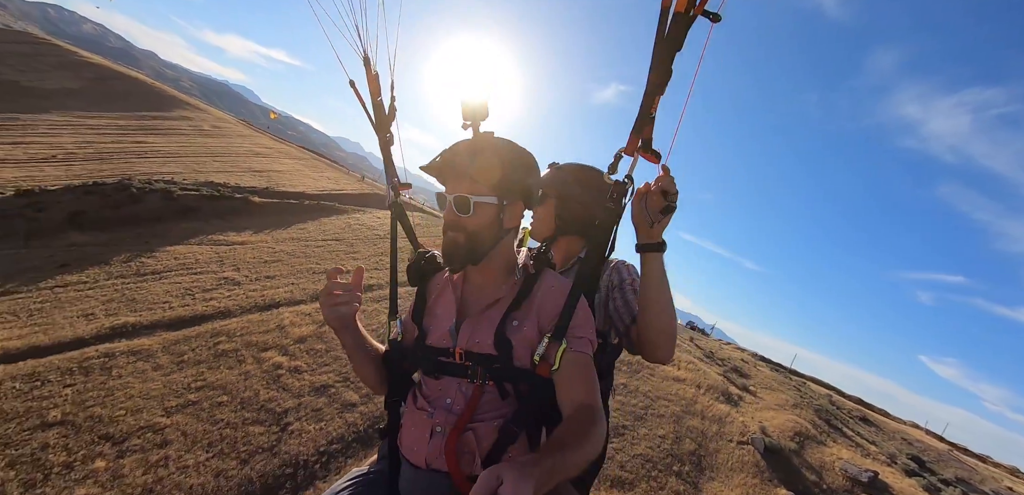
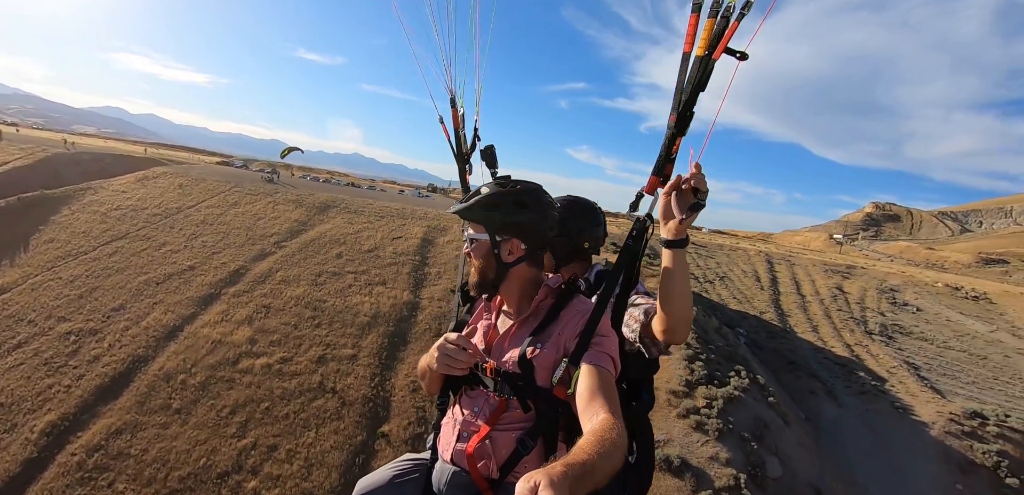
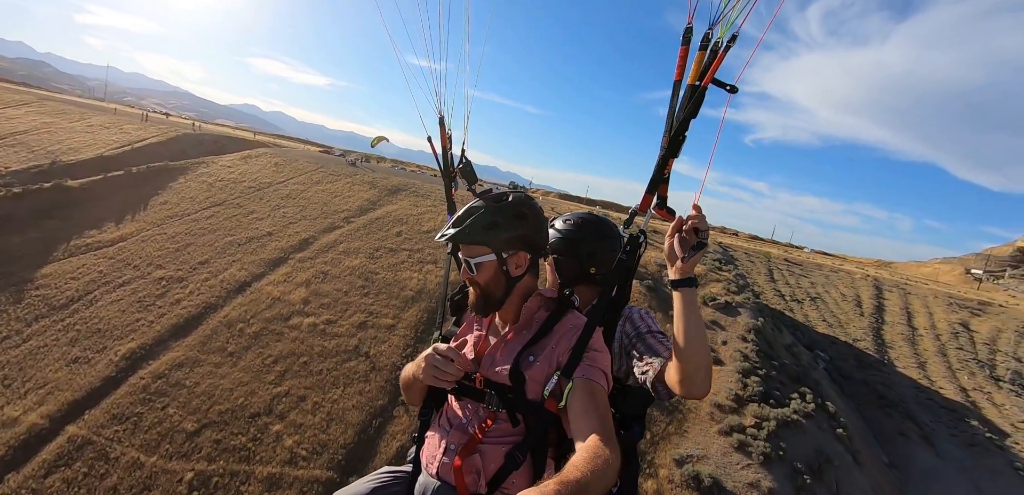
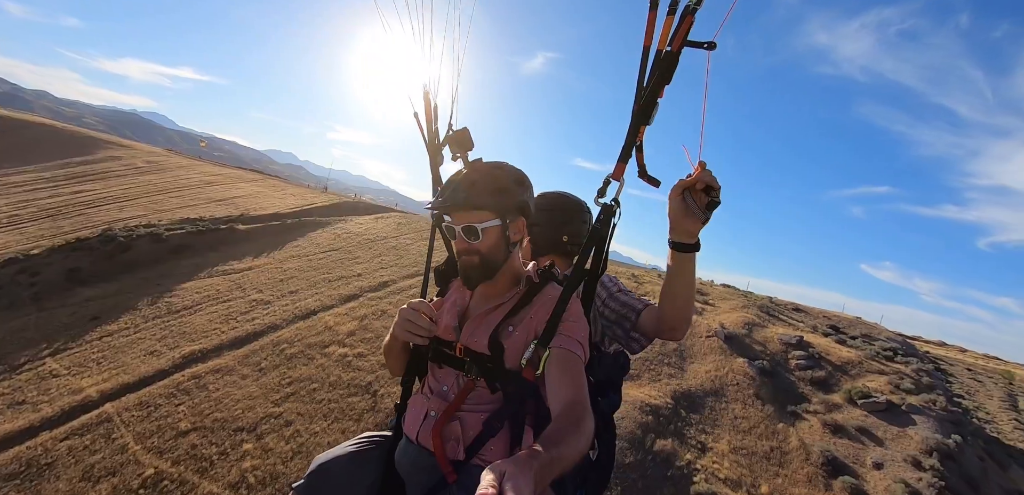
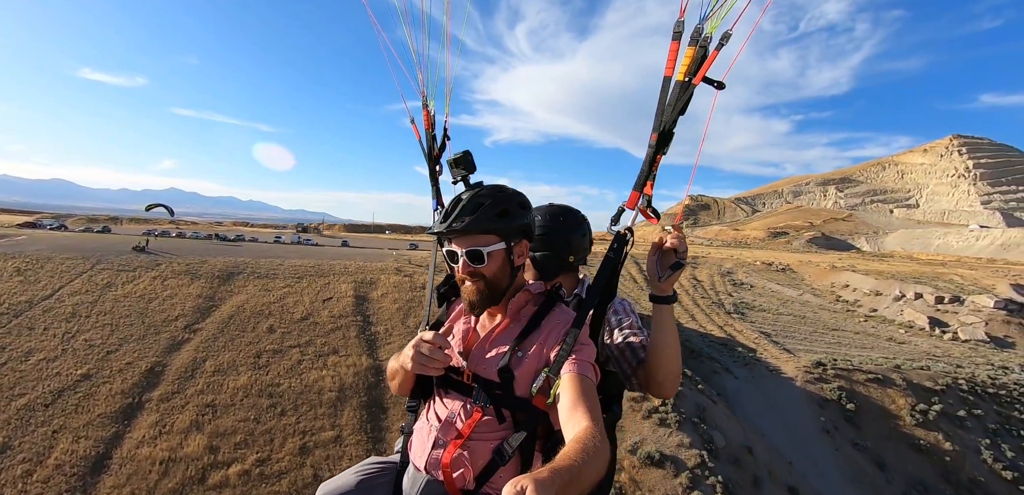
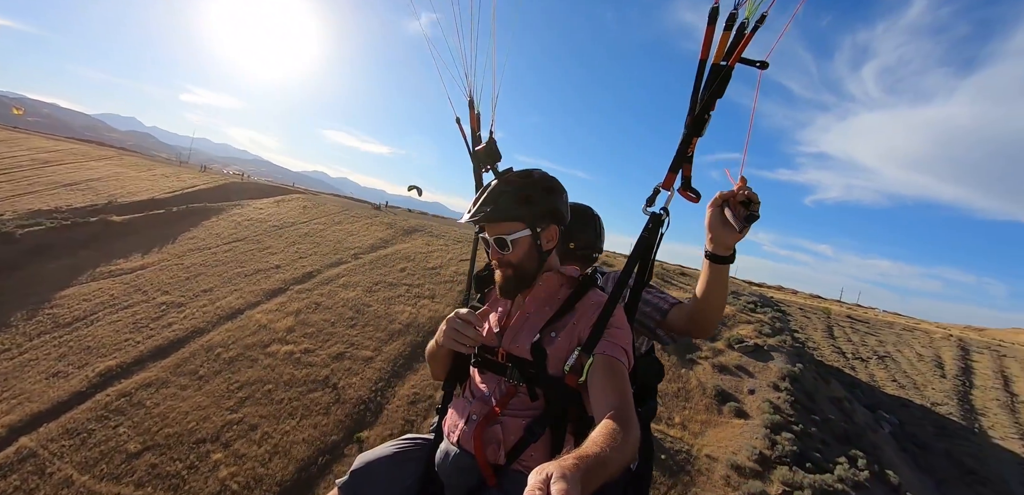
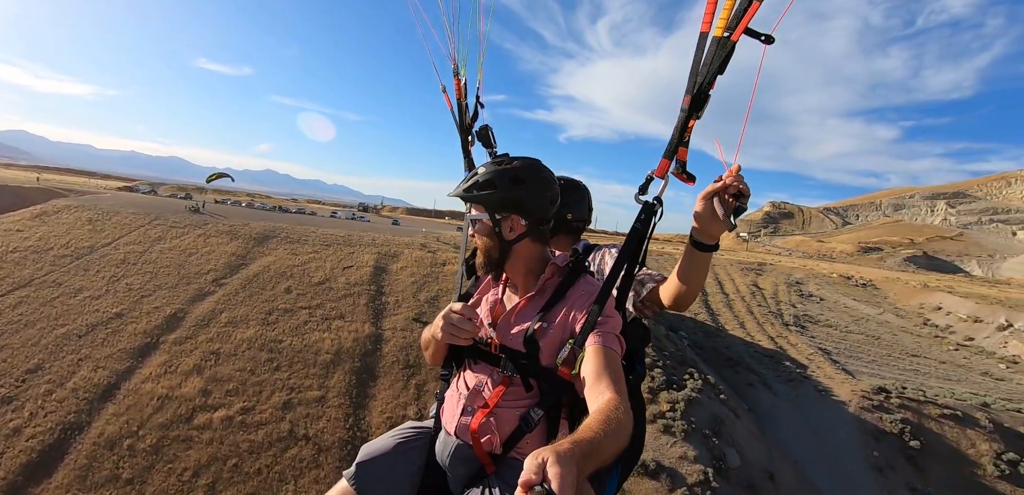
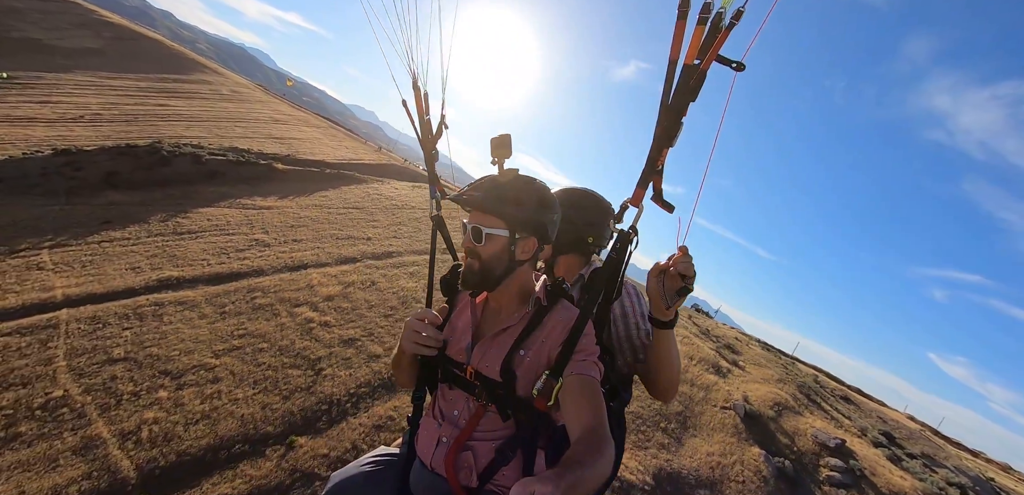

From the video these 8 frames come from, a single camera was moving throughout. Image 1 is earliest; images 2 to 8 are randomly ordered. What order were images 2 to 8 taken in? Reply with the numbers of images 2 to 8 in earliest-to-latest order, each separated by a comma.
8, 4, 6, 3, 2, 7, 5
